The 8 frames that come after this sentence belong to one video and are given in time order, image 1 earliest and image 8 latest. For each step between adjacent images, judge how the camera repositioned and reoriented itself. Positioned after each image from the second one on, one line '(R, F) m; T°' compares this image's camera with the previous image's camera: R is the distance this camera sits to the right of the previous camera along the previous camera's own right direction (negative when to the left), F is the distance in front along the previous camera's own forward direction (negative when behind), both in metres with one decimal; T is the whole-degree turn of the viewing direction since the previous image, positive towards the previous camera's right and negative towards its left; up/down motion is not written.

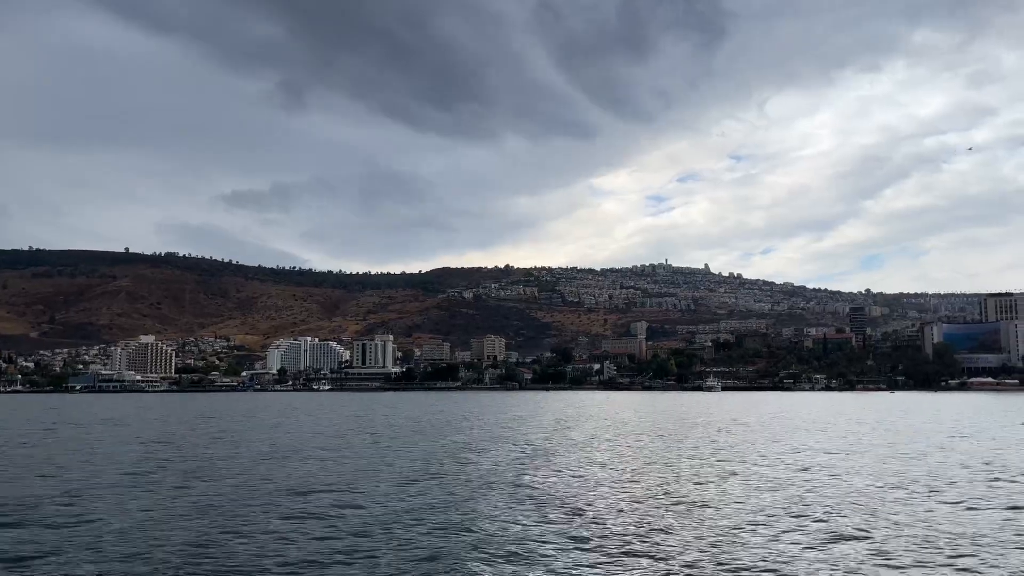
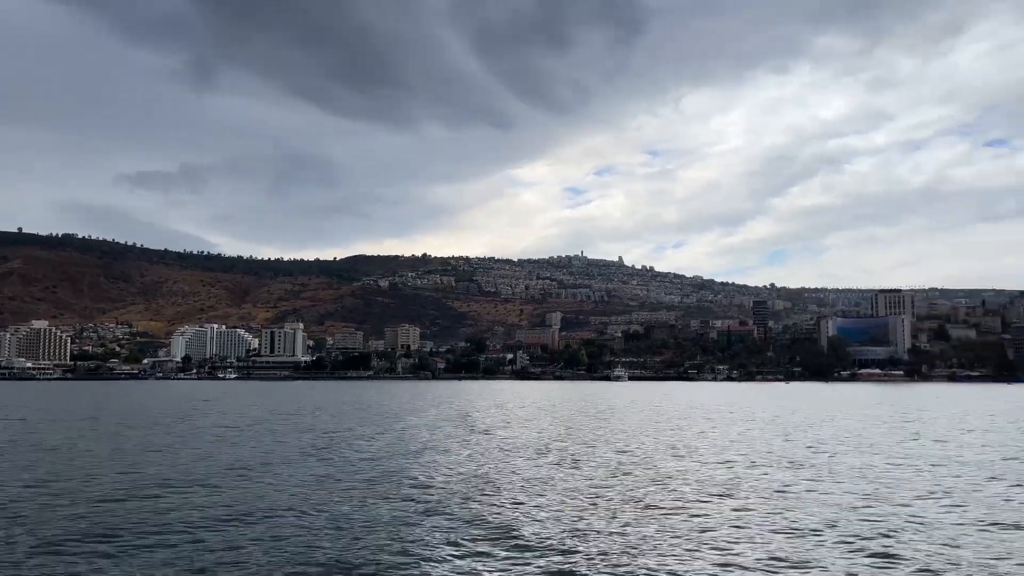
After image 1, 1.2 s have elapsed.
(+3.0, -0.5) m; +6°
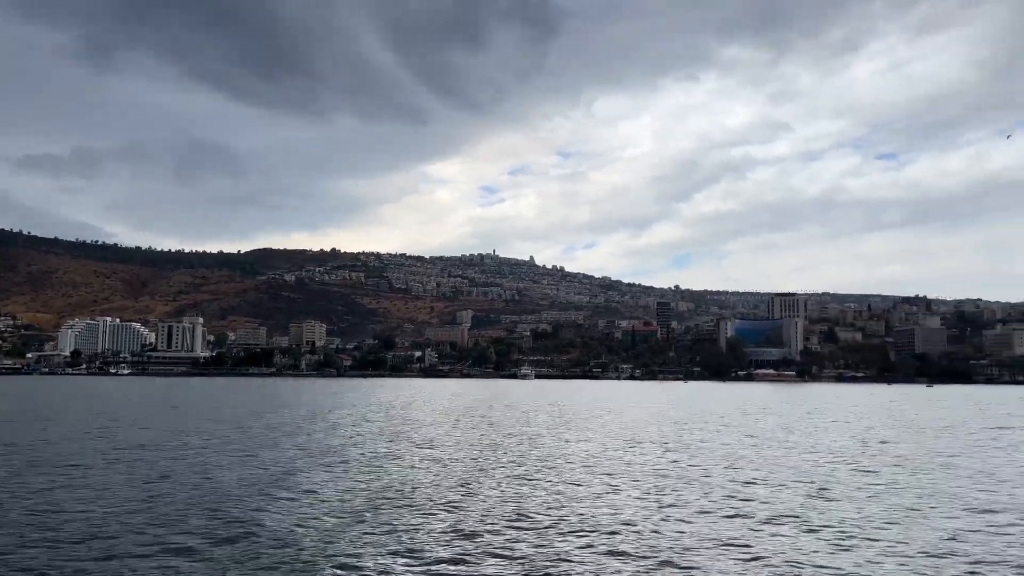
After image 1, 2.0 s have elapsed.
(+1.7, 0.0) m; +6°
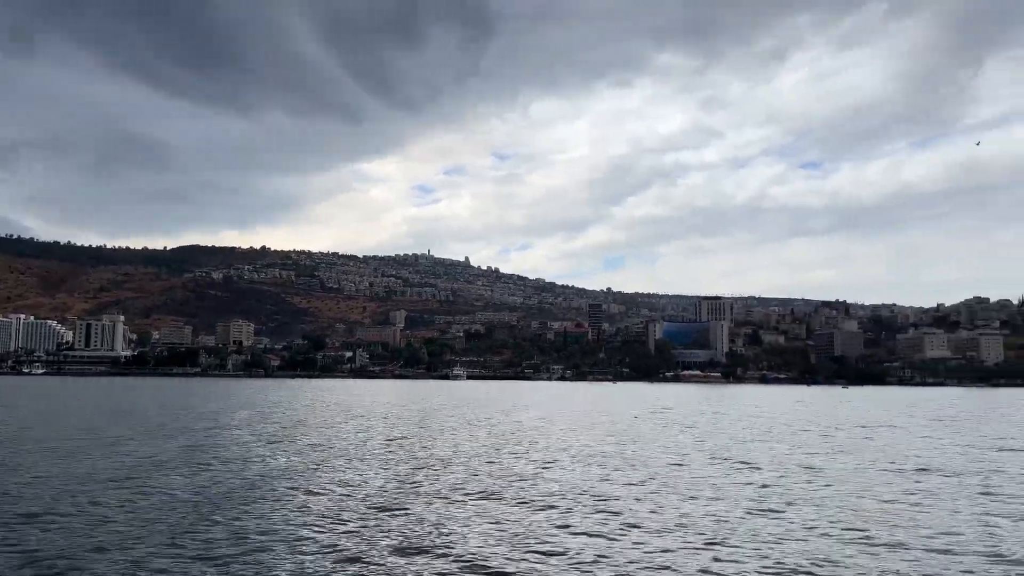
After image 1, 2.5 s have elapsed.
(+1.0, -0.3) m; +5°
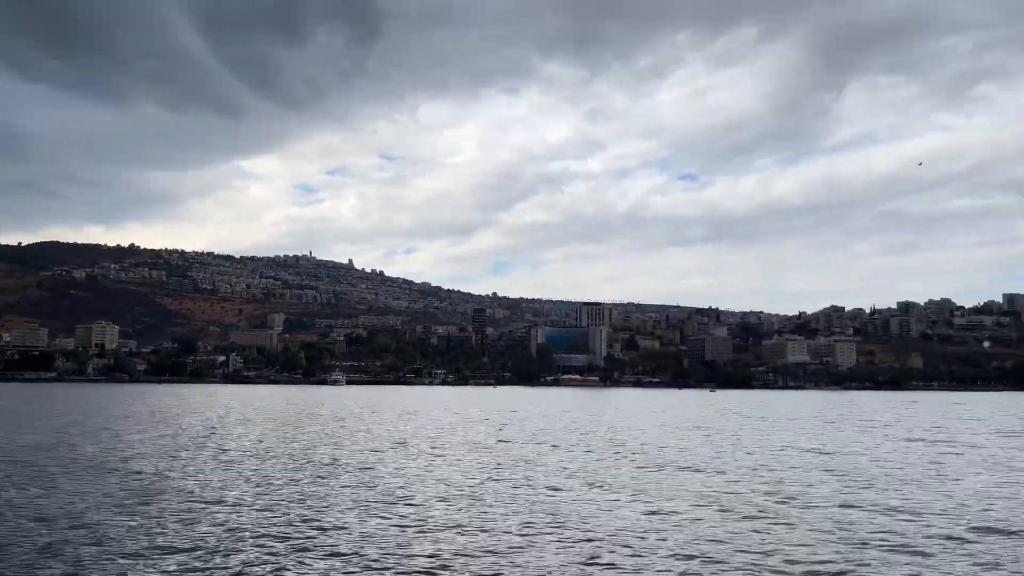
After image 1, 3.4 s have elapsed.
(+1.2, +0.2) m; +8°
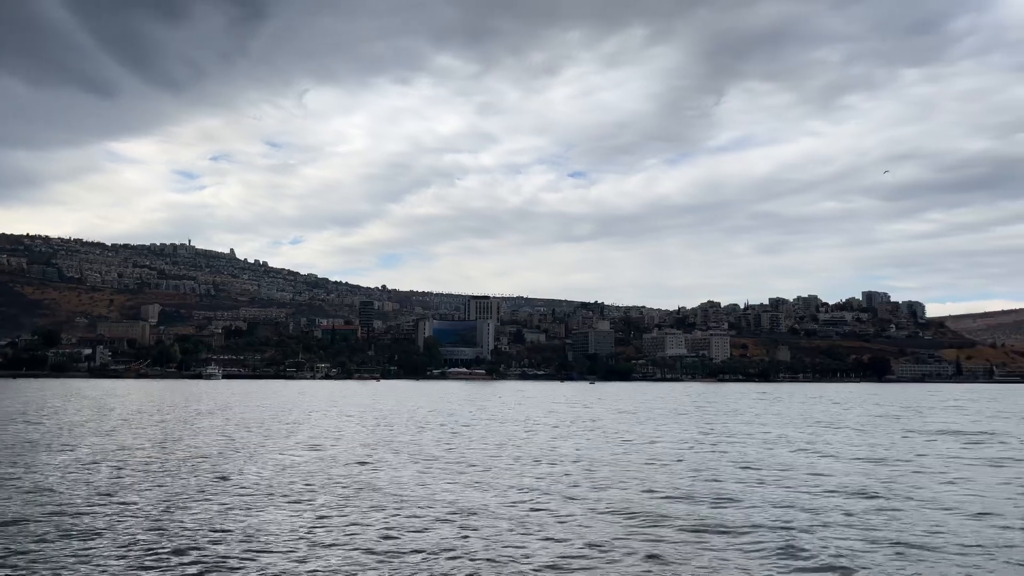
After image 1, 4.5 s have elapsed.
(+1.9, +0.2) m; +8°
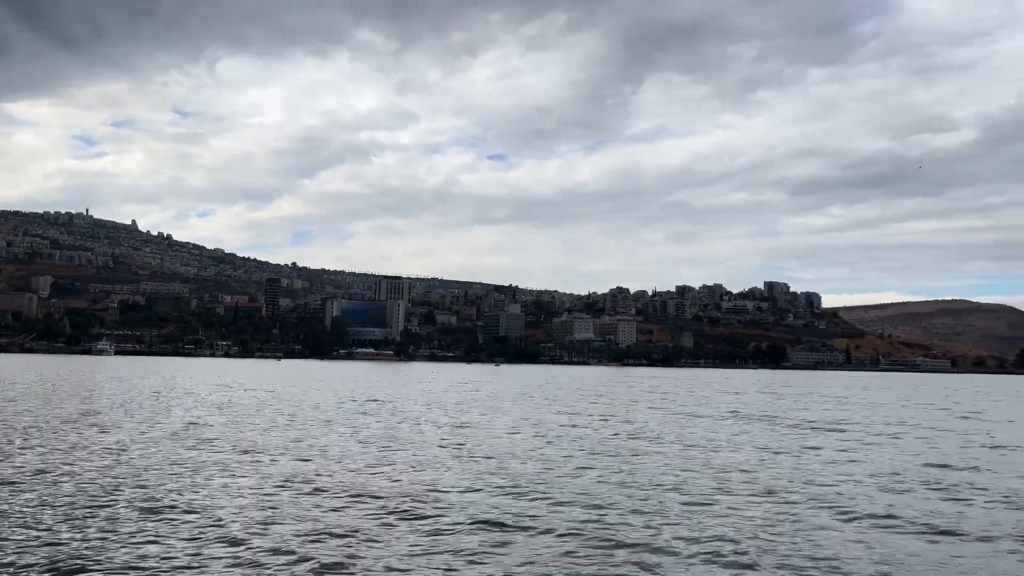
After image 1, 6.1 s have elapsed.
(+2.6, +0.7) m; +6°
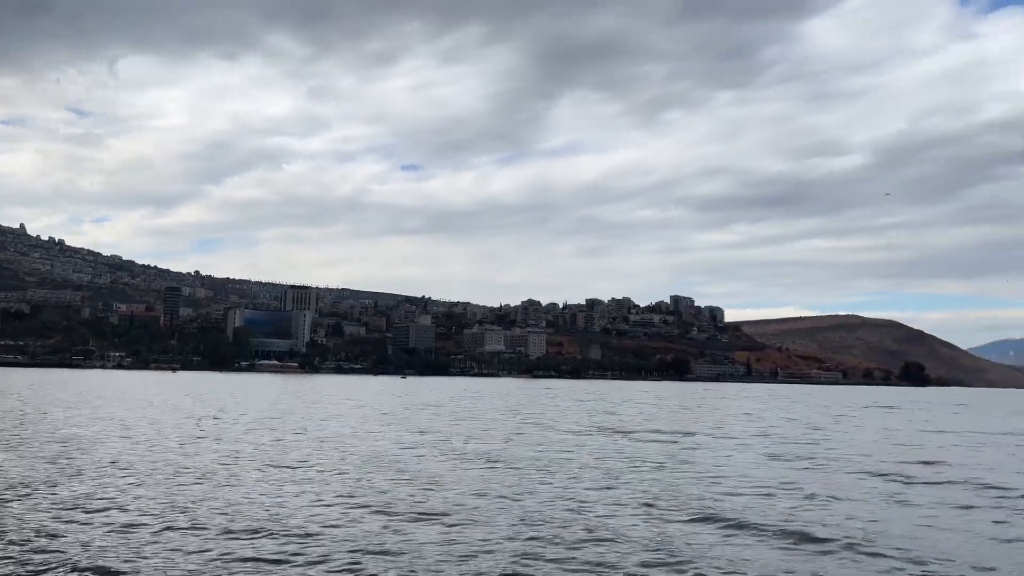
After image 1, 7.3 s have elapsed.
(+1.6, +0.7) m; +6°
